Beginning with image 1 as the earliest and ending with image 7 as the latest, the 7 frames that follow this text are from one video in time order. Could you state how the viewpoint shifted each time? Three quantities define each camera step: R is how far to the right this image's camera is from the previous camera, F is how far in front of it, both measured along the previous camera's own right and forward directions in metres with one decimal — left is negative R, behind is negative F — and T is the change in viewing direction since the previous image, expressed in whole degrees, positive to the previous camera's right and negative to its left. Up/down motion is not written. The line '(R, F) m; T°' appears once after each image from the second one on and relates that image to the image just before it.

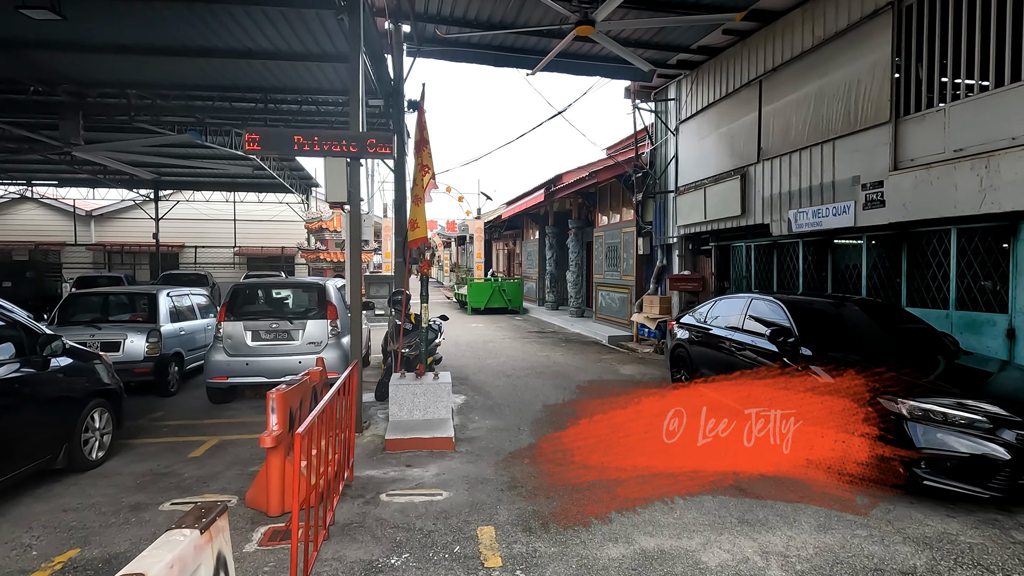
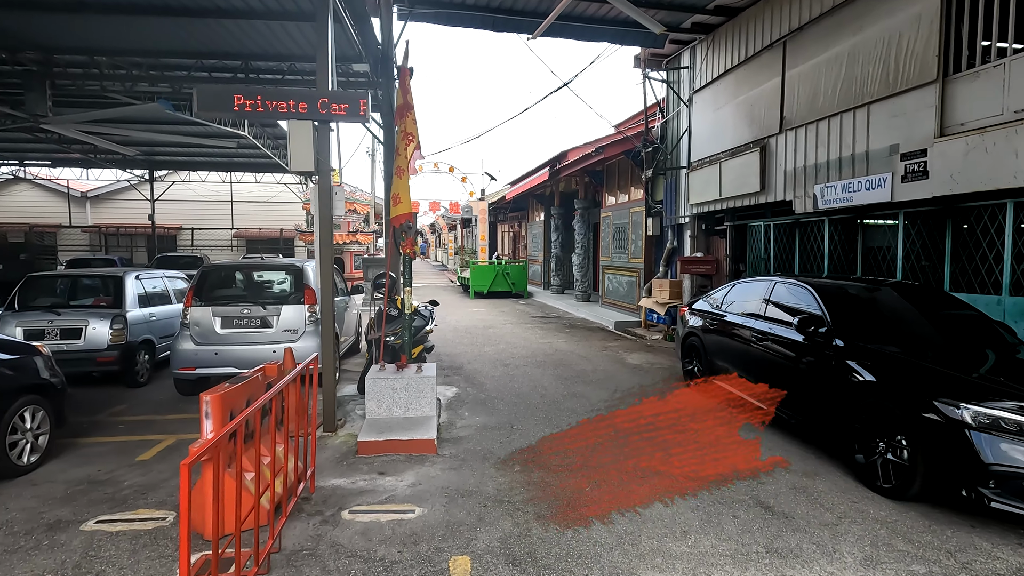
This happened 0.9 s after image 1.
(+0.2, +0.7) m; -1°
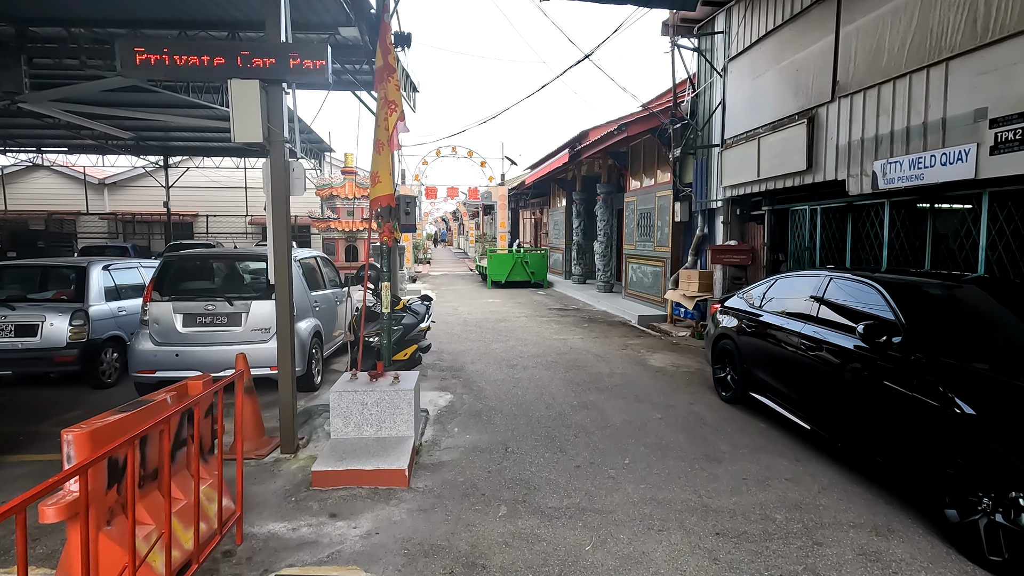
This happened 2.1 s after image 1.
(+0.3, +0.9) m; -3°
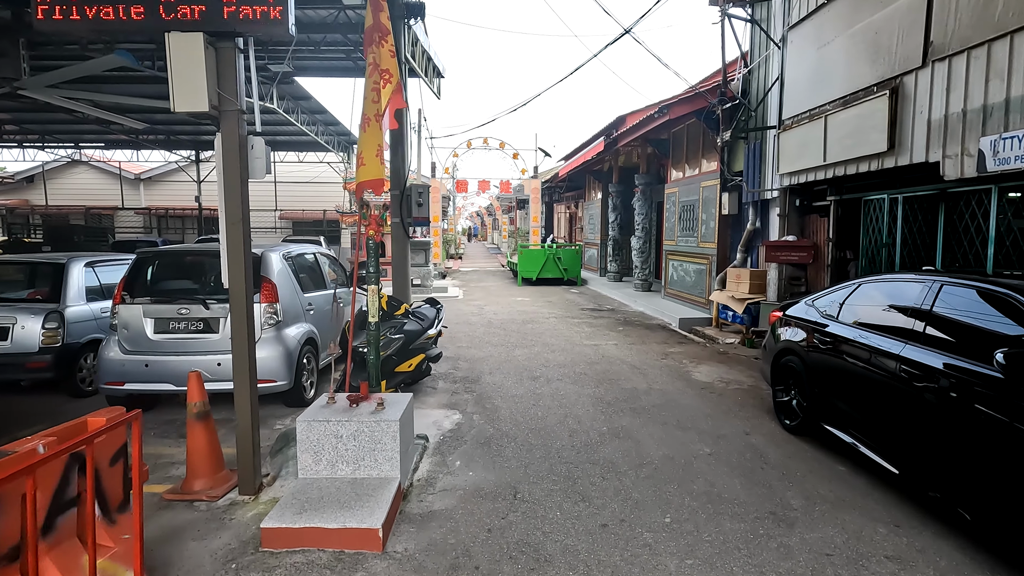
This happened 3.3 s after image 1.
(+0.2, +0.9) m; -4°
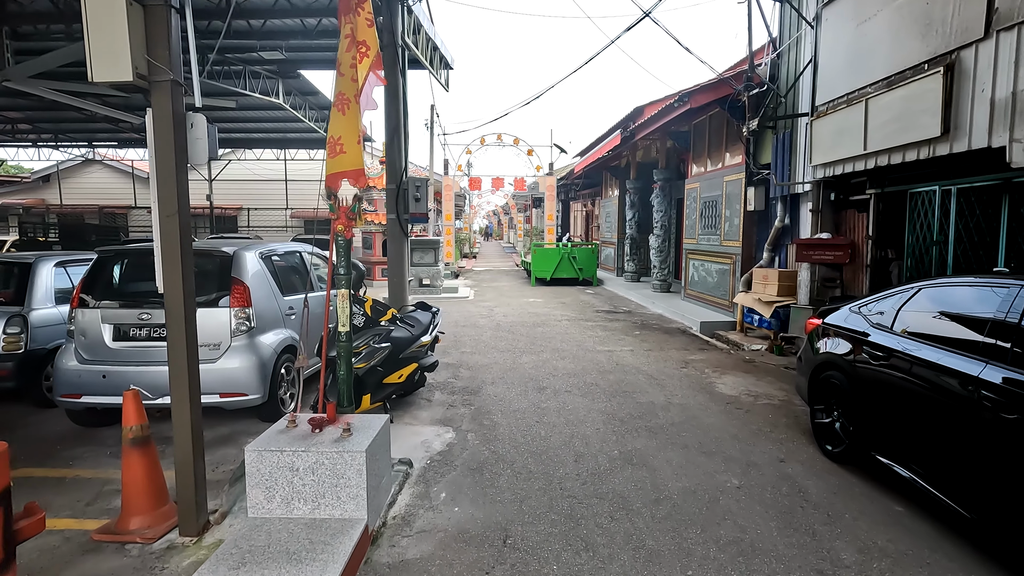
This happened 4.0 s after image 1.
(+0.2, +0.6) m; -2°
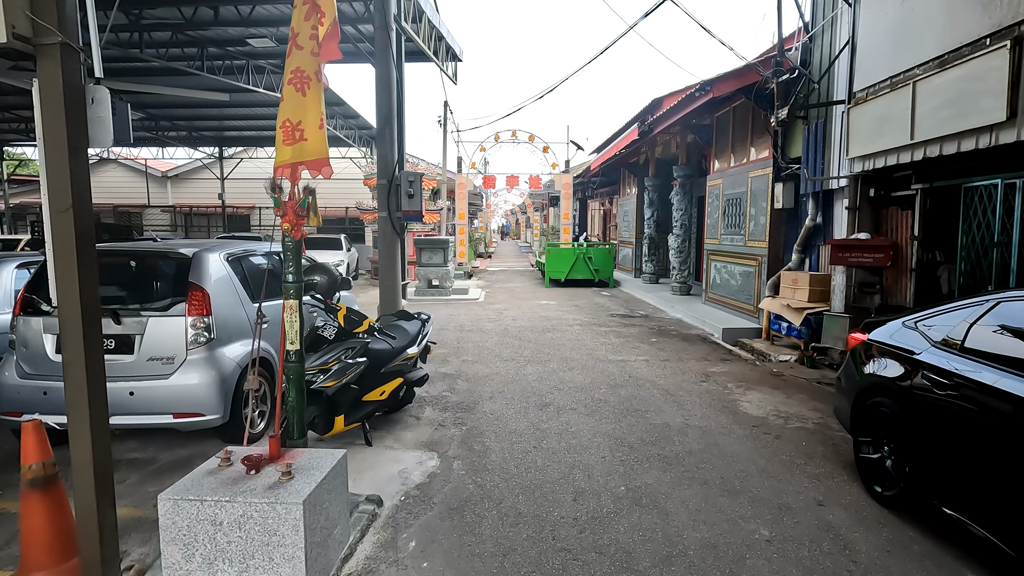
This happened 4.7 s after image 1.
(+0.2, +0.6) m; -2°
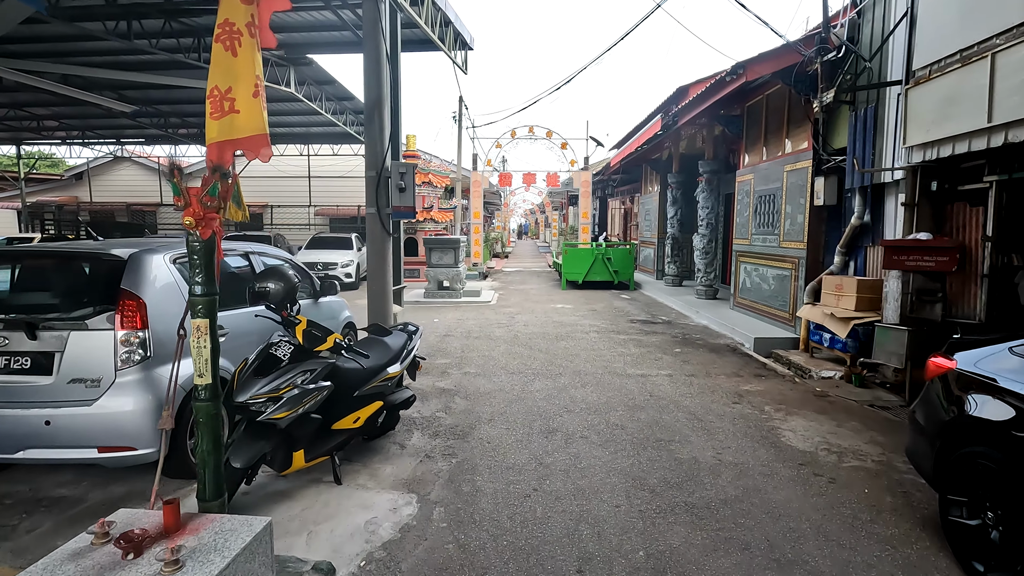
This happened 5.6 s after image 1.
(+0.2, +0.7) m; -2°
